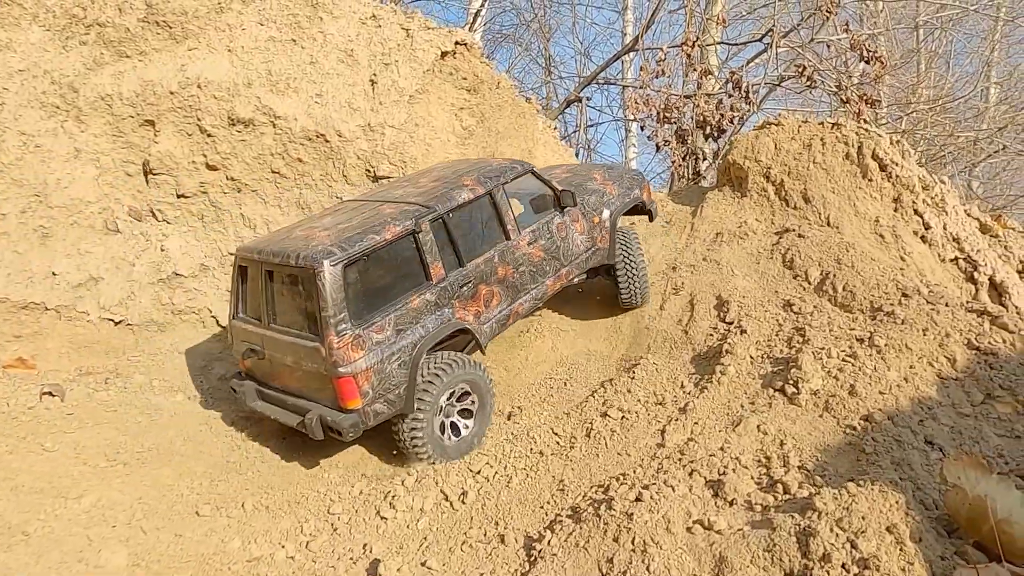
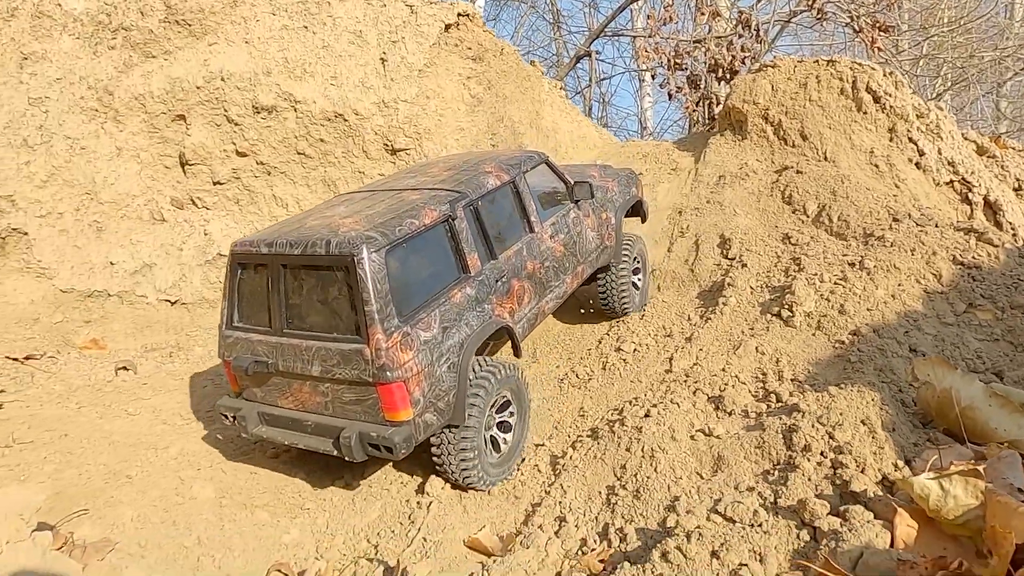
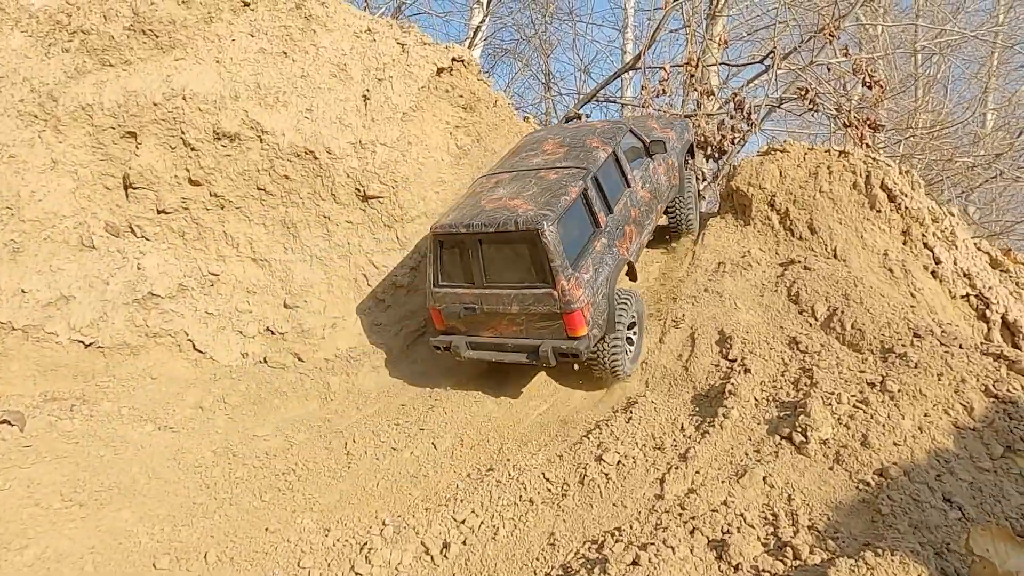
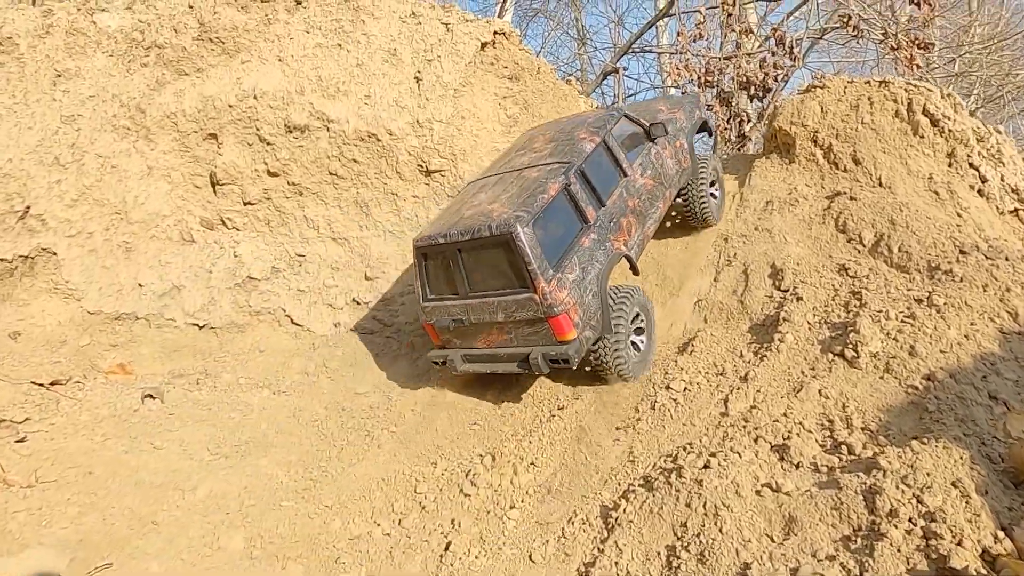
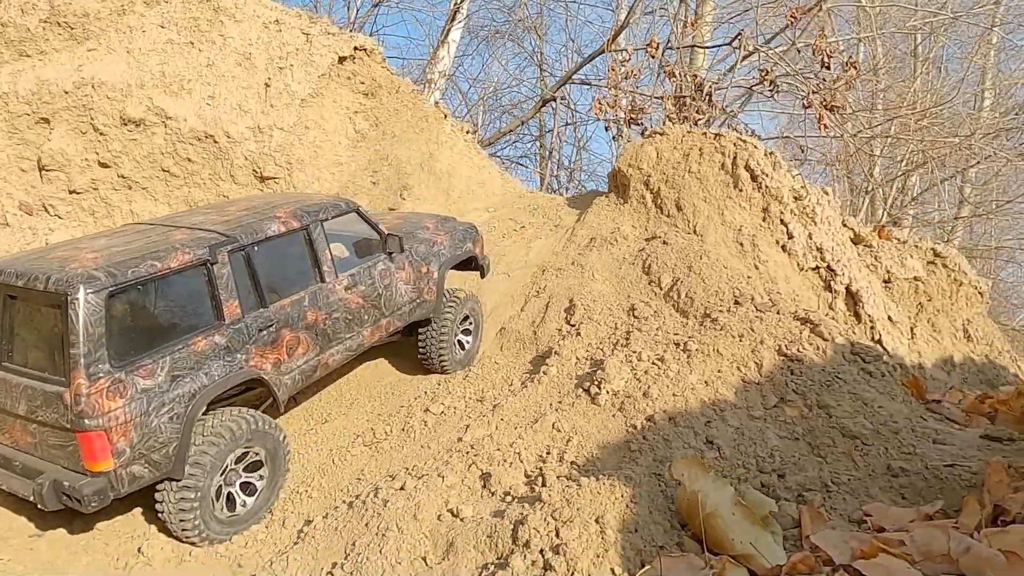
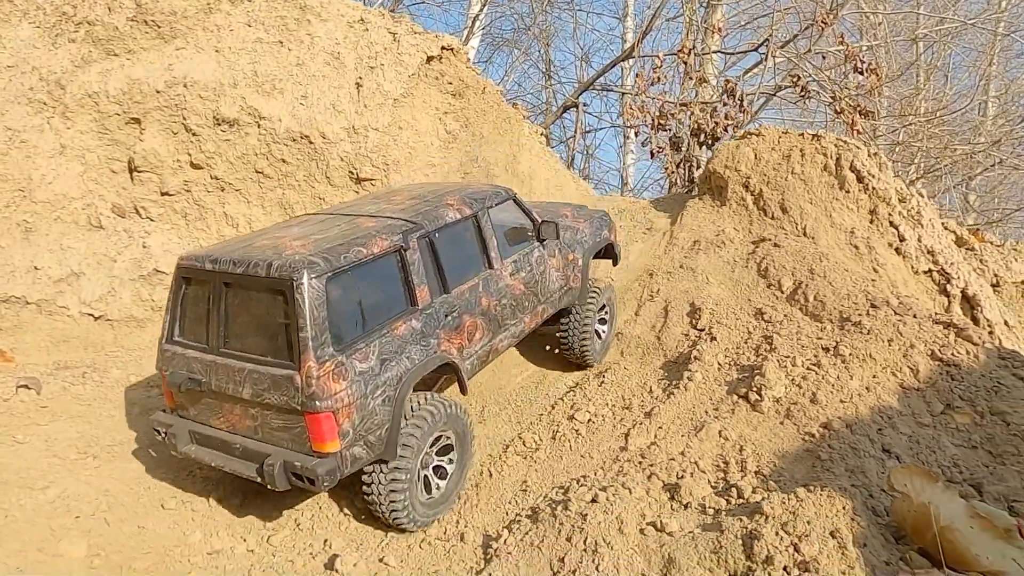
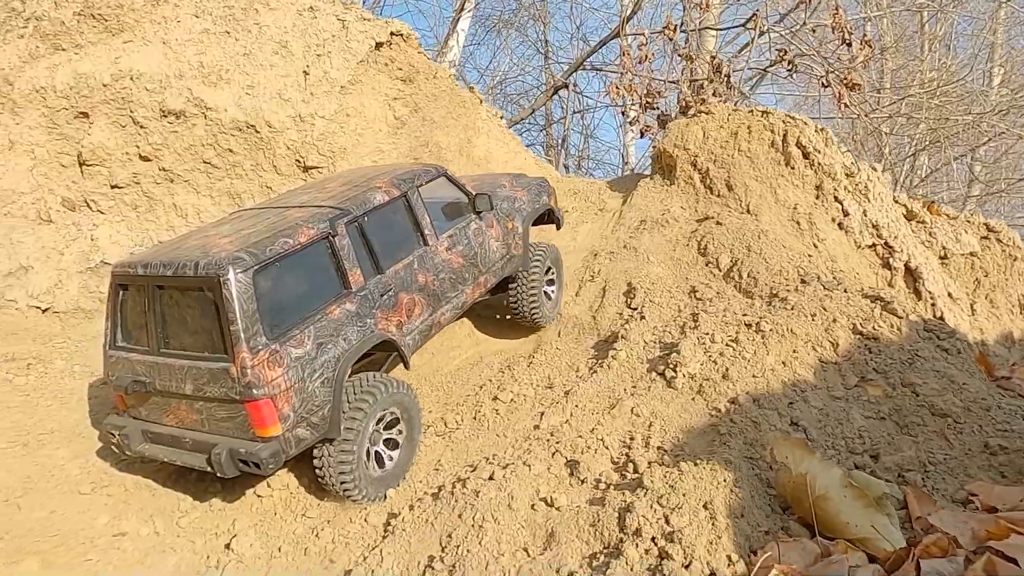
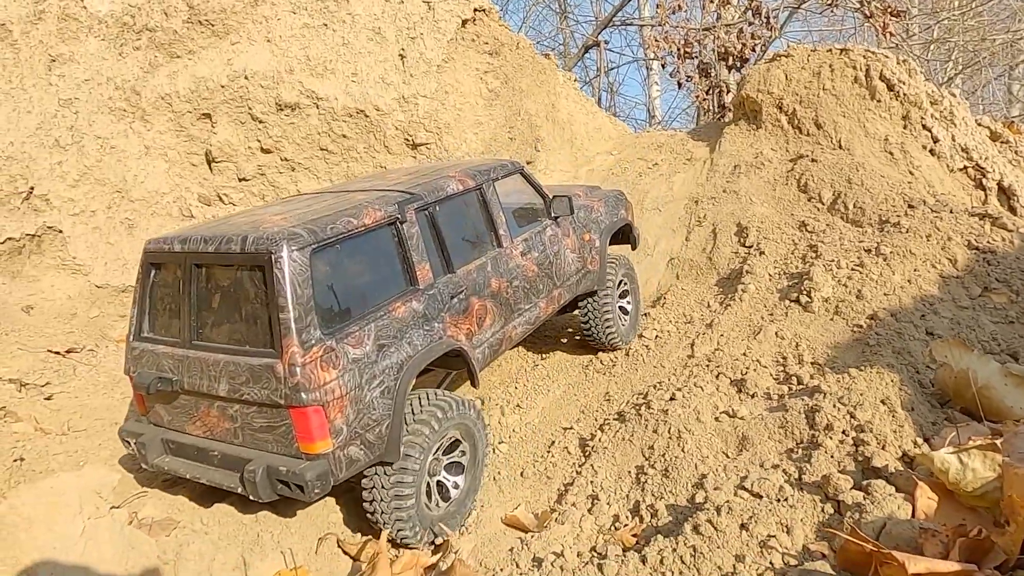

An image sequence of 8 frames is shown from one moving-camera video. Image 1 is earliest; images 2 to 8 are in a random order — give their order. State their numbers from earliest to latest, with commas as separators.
3, 6, 5, 7, 2, 8, 4
